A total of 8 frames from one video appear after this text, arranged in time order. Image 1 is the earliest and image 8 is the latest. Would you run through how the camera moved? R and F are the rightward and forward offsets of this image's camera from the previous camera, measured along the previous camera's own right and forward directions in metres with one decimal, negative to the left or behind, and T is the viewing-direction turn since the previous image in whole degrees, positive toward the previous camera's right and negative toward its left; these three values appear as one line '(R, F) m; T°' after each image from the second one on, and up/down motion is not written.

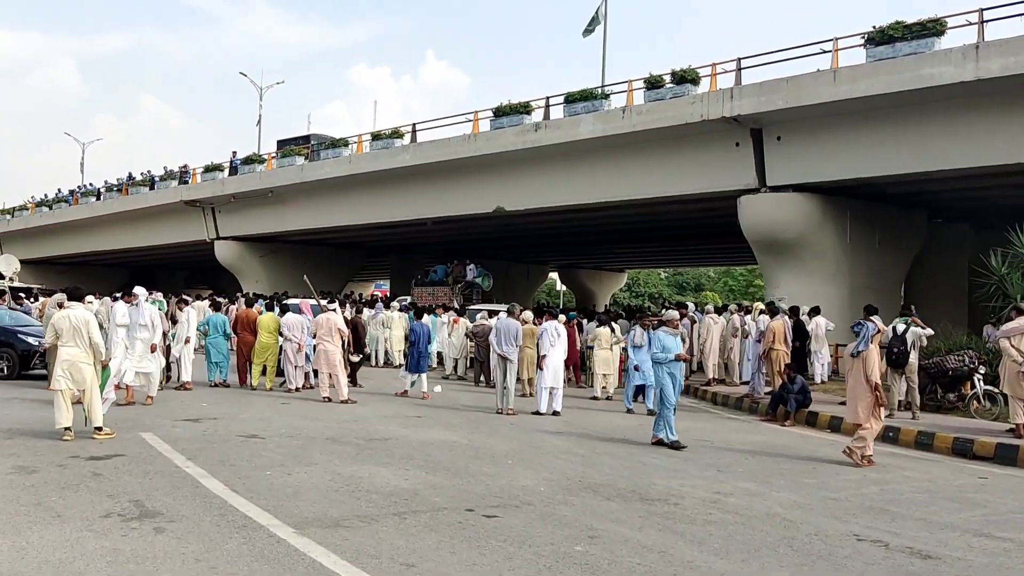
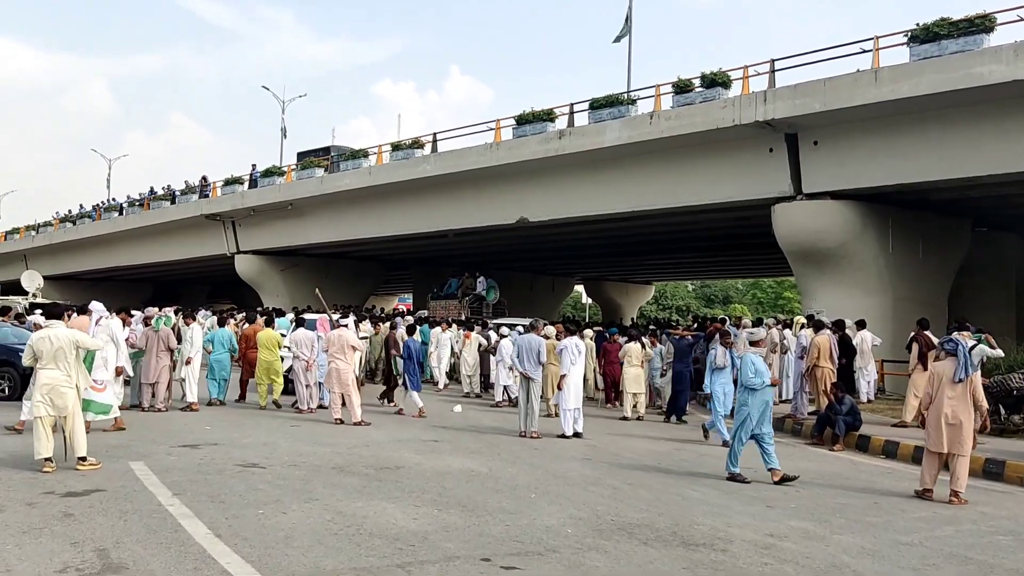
(0.0, +0.8) m; -2°
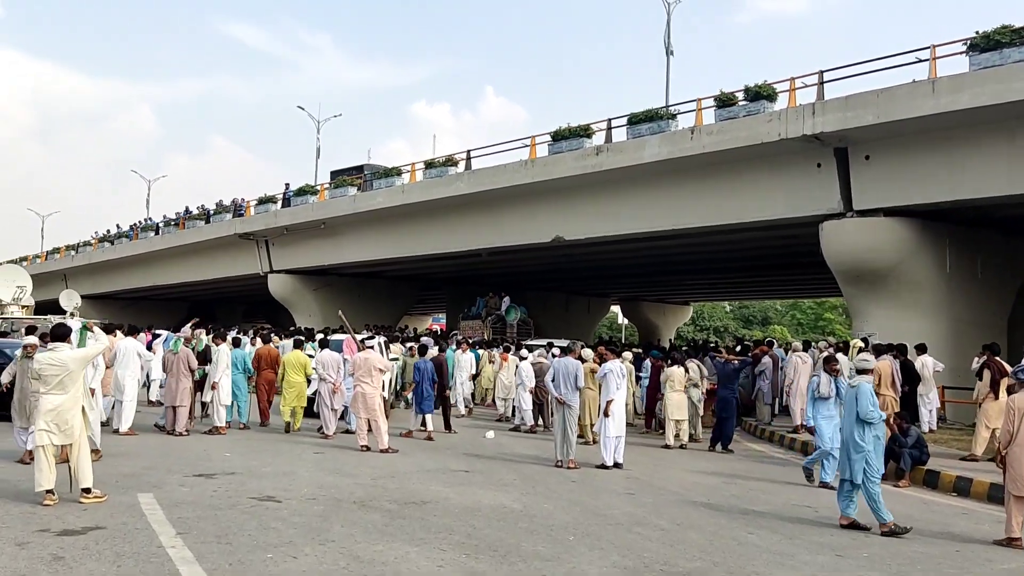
(0.0, +0.6) m; -2°
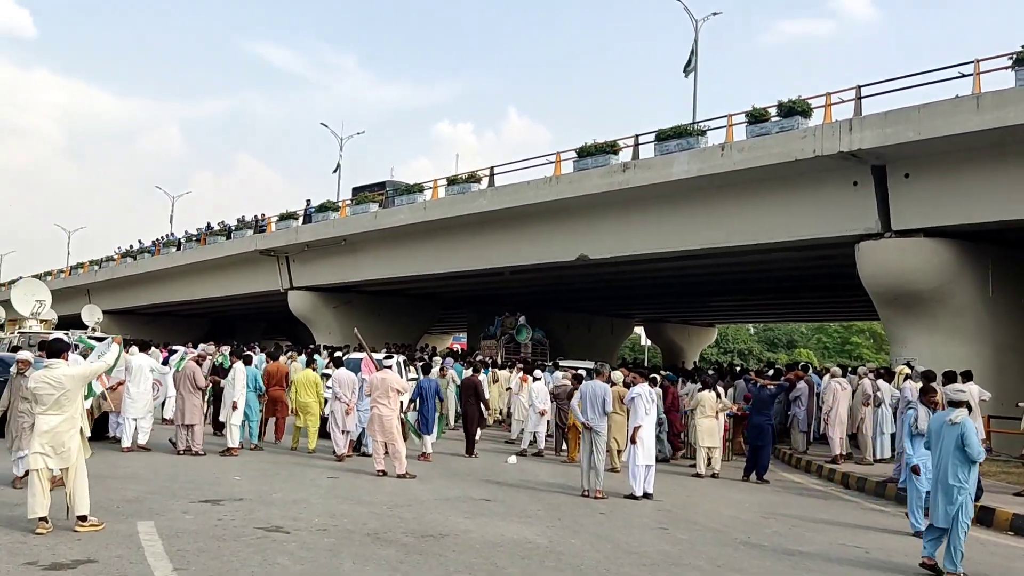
(-0.1, +0.5) m; -1°
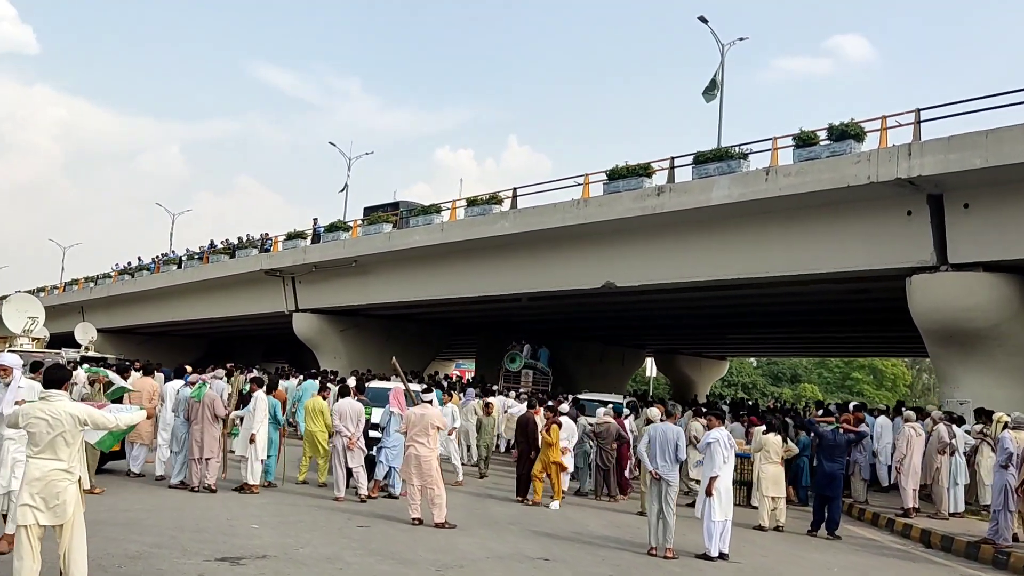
(-0.6, +1.1) m; 0°
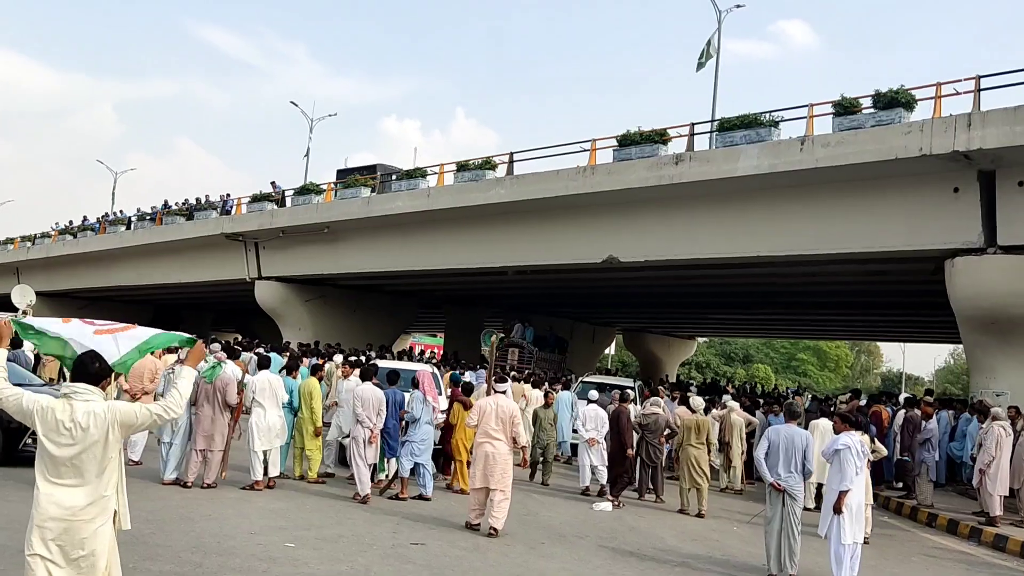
(-1.2, +1.6) m; +4°
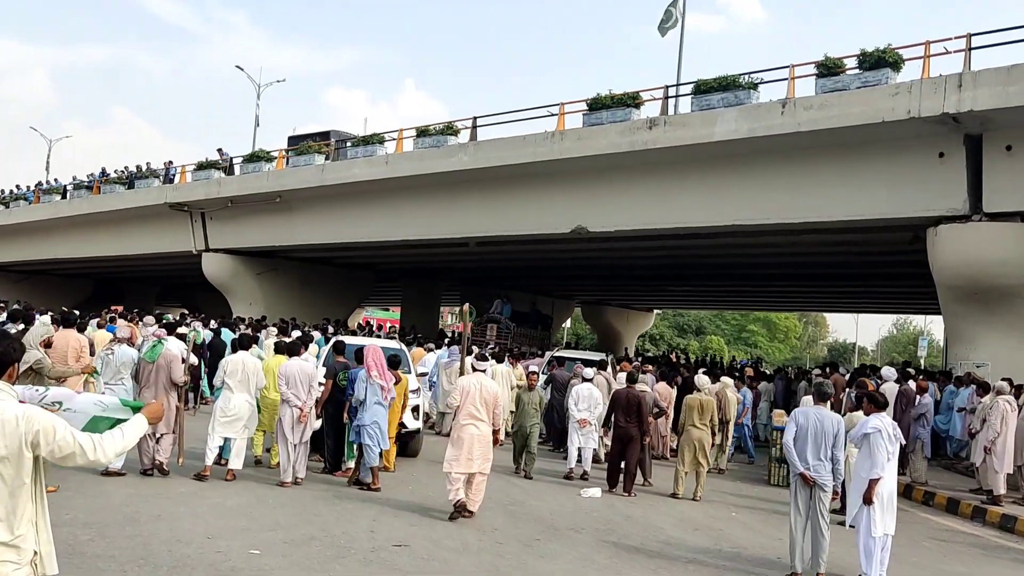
(-0.3, +0.9) m; +3°
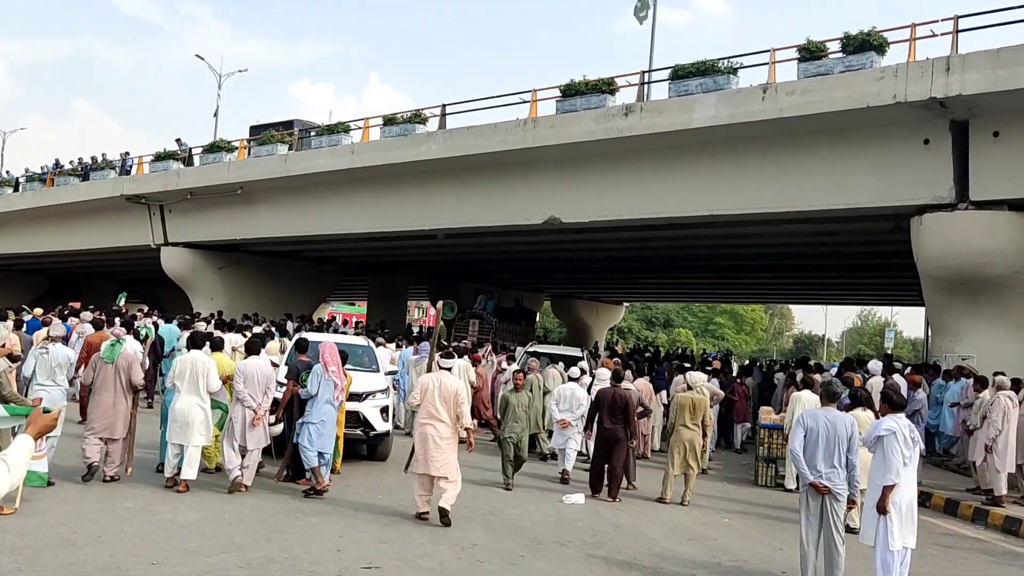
(-0.1, +0.6) m; +2°
